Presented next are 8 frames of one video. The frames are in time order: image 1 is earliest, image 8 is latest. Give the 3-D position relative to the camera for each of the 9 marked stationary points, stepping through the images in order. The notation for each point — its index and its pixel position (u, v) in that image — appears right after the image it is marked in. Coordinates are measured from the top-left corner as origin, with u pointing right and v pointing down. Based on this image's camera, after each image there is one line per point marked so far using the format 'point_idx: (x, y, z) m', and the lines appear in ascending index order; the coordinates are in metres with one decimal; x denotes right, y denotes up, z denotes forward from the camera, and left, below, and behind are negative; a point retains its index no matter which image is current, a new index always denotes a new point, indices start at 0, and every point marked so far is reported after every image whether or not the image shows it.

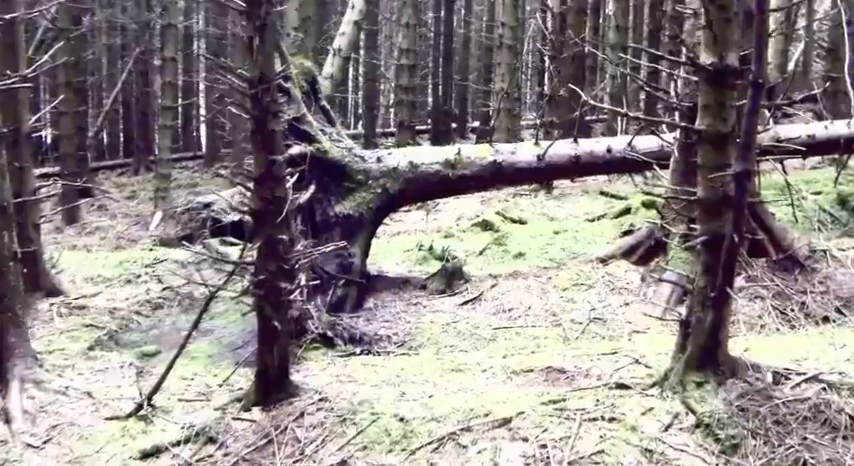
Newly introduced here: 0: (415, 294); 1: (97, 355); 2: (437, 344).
0: (-0.1, -0.5, +7.2) m
1: (-2.9, -1.1, +7.6) m
2: (+0.1, -0.8, +6.3) m
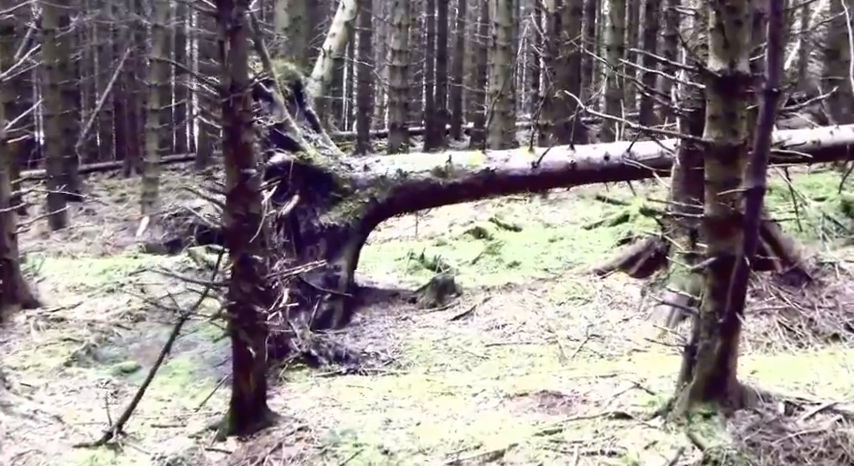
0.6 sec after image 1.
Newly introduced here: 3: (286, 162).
0: (-0.2, -0.6, +6.9) m
1: (-3.0, -1.2, +7.2) m
2: (0.0, -0.9, +6.0) m
3: (-1.1, +0.6, +6.6) m
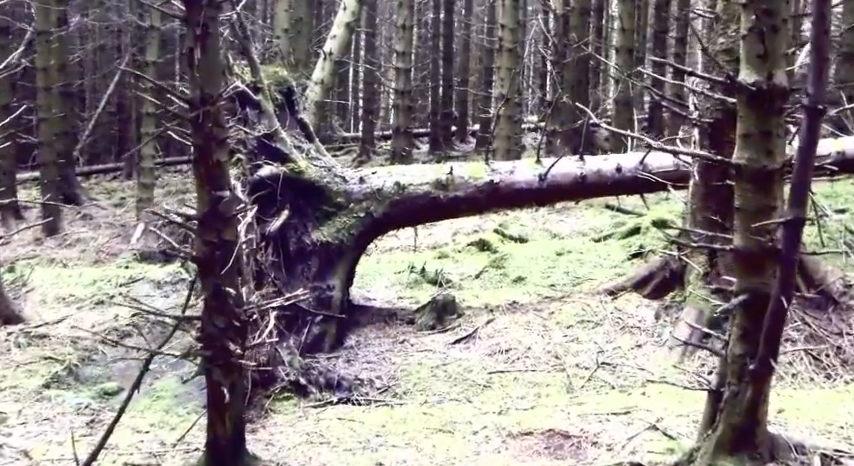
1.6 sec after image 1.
0: (-0.2, -0.8, +6.5) m
1: (-3.0, -1.3, +6.8) m
2: (0.0, -1.0, +5.6) m
3: (-1.1, +0.4, +6.1) m
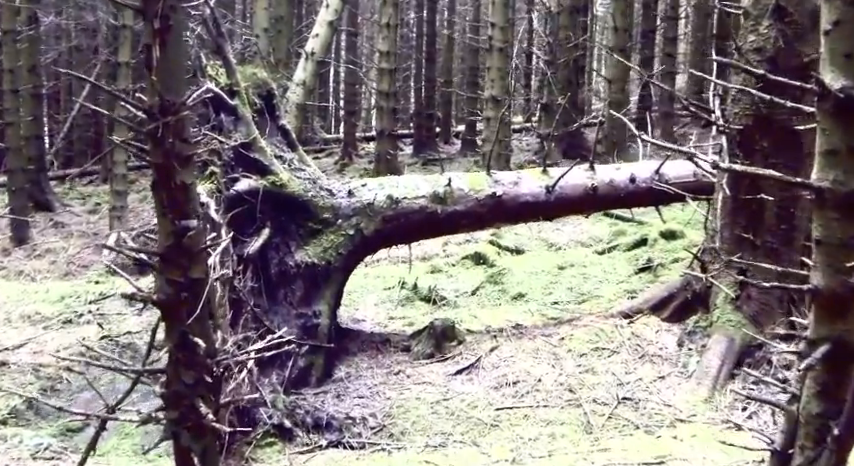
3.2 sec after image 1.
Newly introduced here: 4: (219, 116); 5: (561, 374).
0: (-0.2, -0.9, +5.9) m
1: (-3.0, -1.4, +6.2) m
2: (0.0, -1.2, +4.9) m
3: (-1.1, +0.3, +5.5) m
4: (-1.4, +0.8, +5.6) m
5: (+0.8, -0.9, +5.4) m
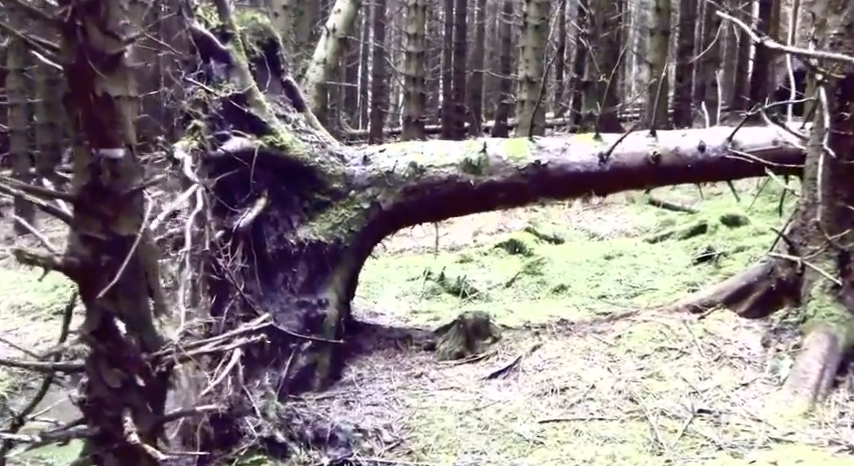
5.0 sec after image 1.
0: (-0.1, -0.7, +4.9) m
1: (-2.9, -1.3, +5.3) m
2: (+0.1, -1.0, +4.0) m
3: (-0.9, +0.4, +4.6) m
4: (-1.2, +0.9, +4.7) m
5: (+1.0, -0.8, +4.4) m
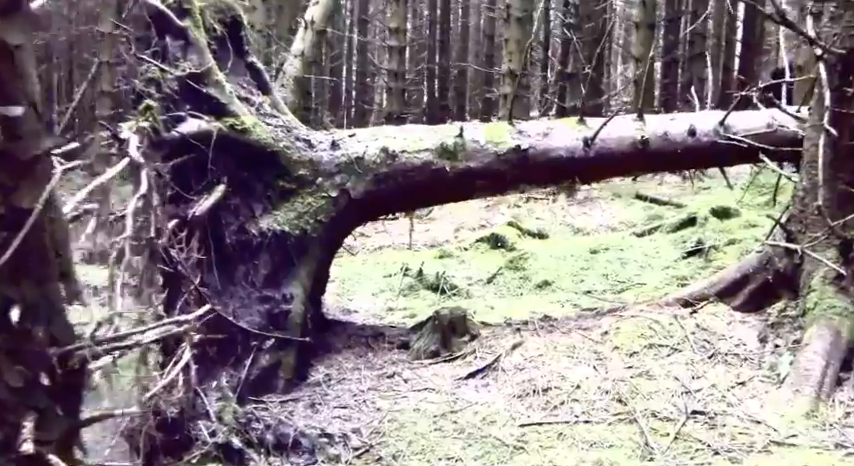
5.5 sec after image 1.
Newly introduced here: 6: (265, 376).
0: (-0.2, -0.7, +4.6) m
1: (-3.0, -1.2, +4.9) m
2: (0.0, -1.0, +3.6) m
3: (-1.1, +0.5, +4.2) m
4: (-1.3, +1.0, +4.3) m
5: (+0.9, -0.7, +4.1) m
6: (-0.8, -0.7, +4.2) m
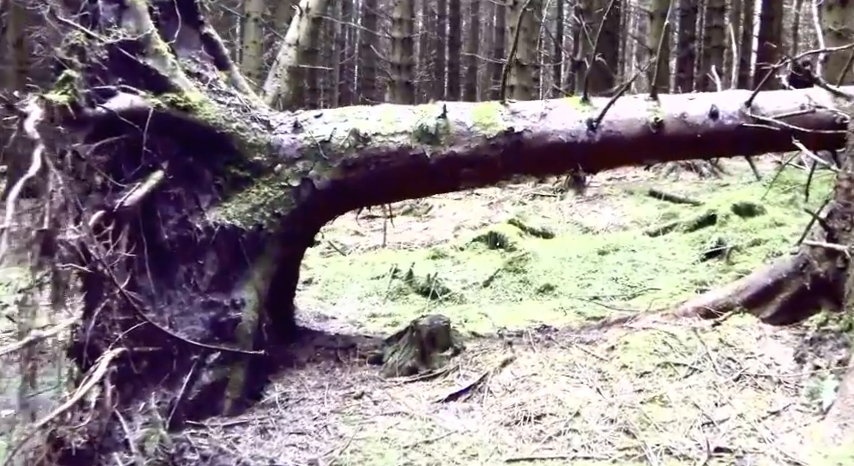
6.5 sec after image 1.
0: (-0.3, -0.7, +4.0) m
1: (-3.1, -1.2, +4.3) m
2: (-0.1, -0.9, +3.0) m
3: (-1.2, +0.5, +3.6) m
4: (-1.5, +1.0, +3.7) m
5: (+0.7, -0.7, +3.4) m
6: (-0.9, -0.7, +3.5) m
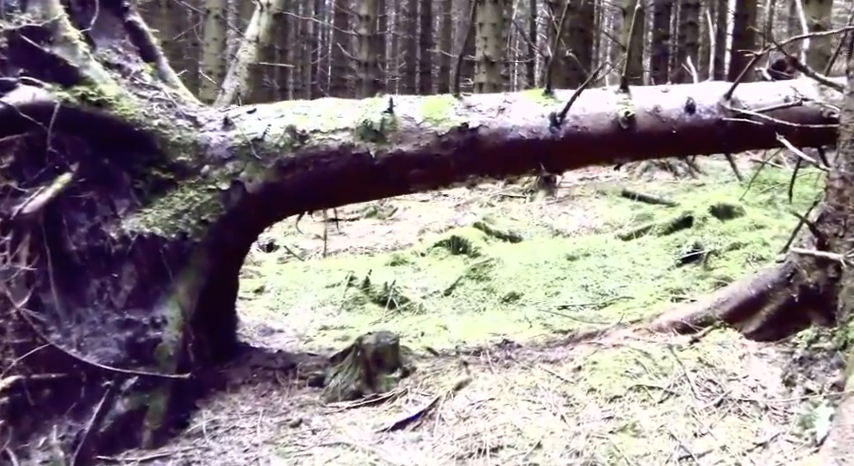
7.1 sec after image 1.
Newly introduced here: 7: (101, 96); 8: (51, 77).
0: (-0.5, -0.7, +3.5) m
1: (-3.4, -1.3, +3.8) m
2: (-0.3, -1.0, +2.6) m
3: (-1.4, +0.5, +3.1) m
4: (-1.7, +1.0, +3.3) m
5: (+0.5, -0.7, +3.0) m
6: (-1.1, -0.7, +3.1) m
7: (-1.3, +0.5, +3.3) m
8: (-1.4, +0.6, +3.3) m
